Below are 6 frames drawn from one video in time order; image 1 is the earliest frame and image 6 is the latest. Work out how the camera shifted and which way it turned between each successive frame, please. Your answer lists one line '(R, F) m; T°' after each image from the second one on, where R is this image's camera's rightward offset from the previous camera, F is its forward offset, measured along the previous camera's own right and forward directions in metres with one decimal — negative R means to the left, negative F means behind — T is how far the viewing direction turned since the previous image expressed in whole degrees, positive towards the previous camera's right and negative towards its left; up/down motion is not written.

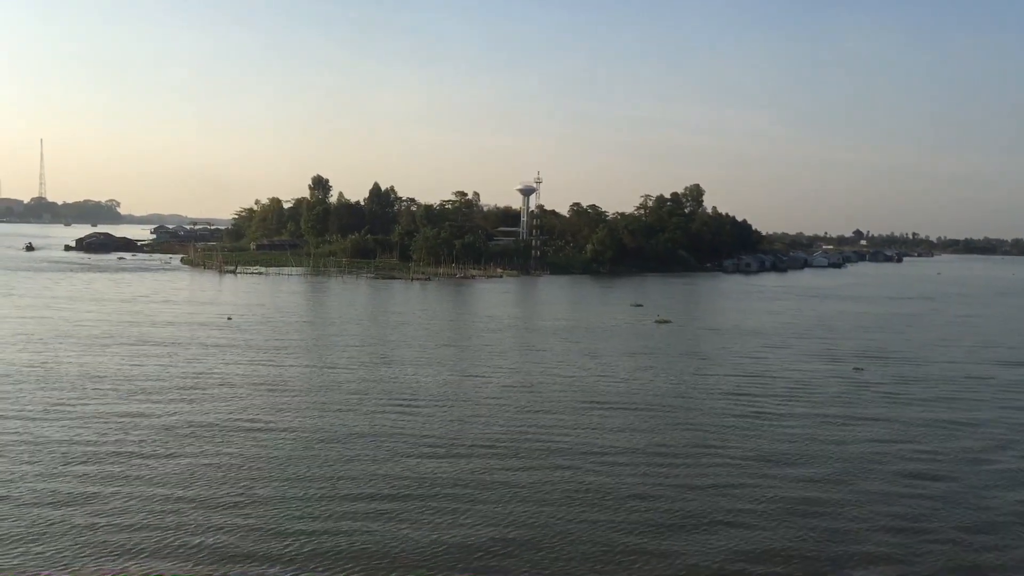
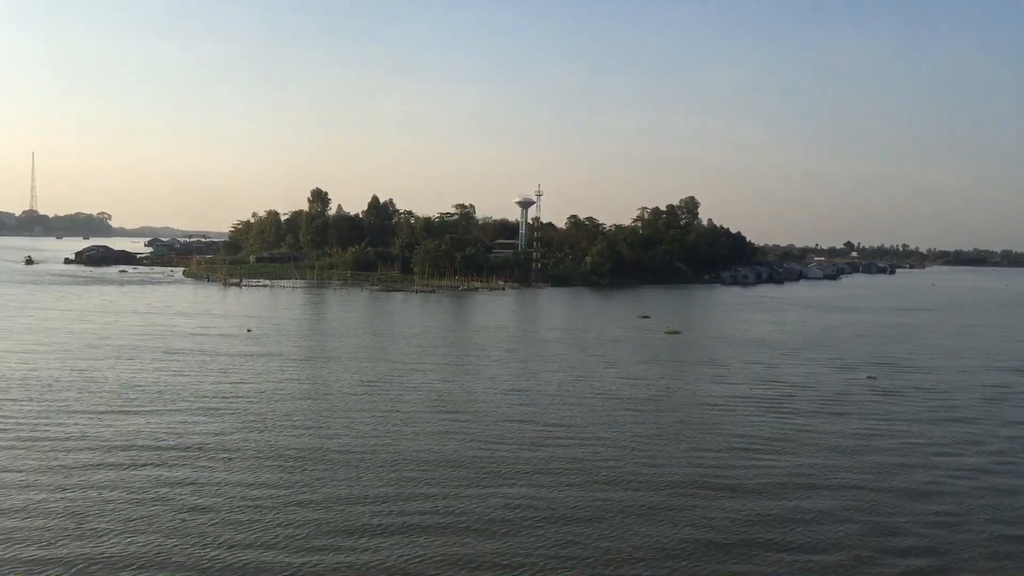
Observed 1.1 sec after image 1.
(-0.4, -0.3) m; +1°
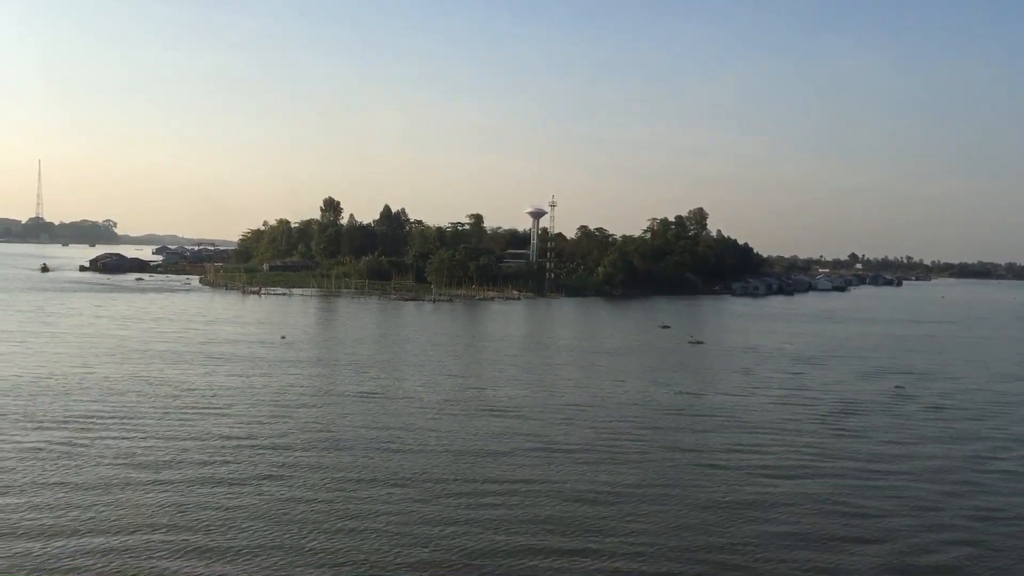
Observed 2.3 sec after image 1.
(-0.5, -0.4) m; 0°
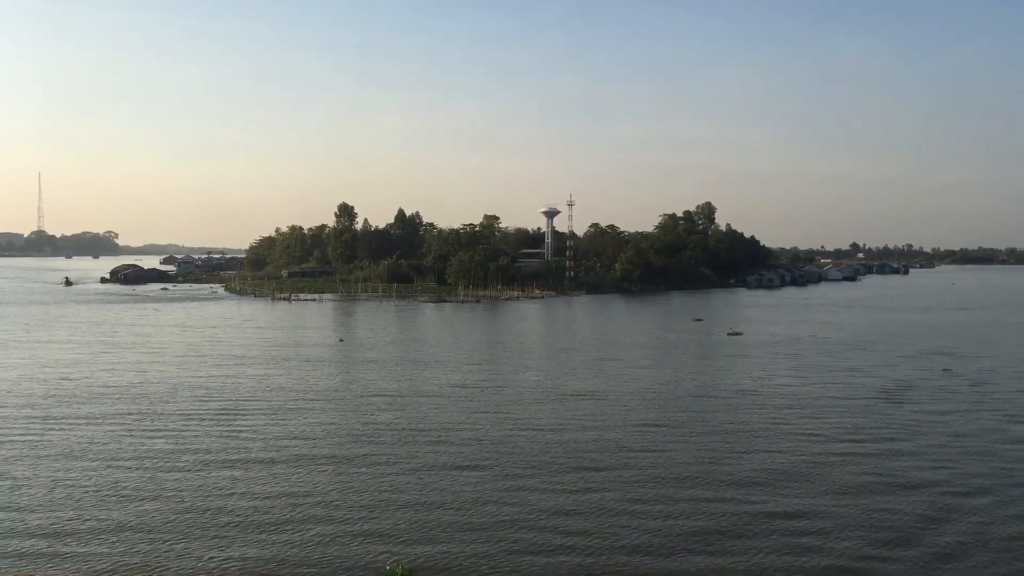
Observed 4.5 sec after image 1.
(-0.9, -0.7) m; 0°
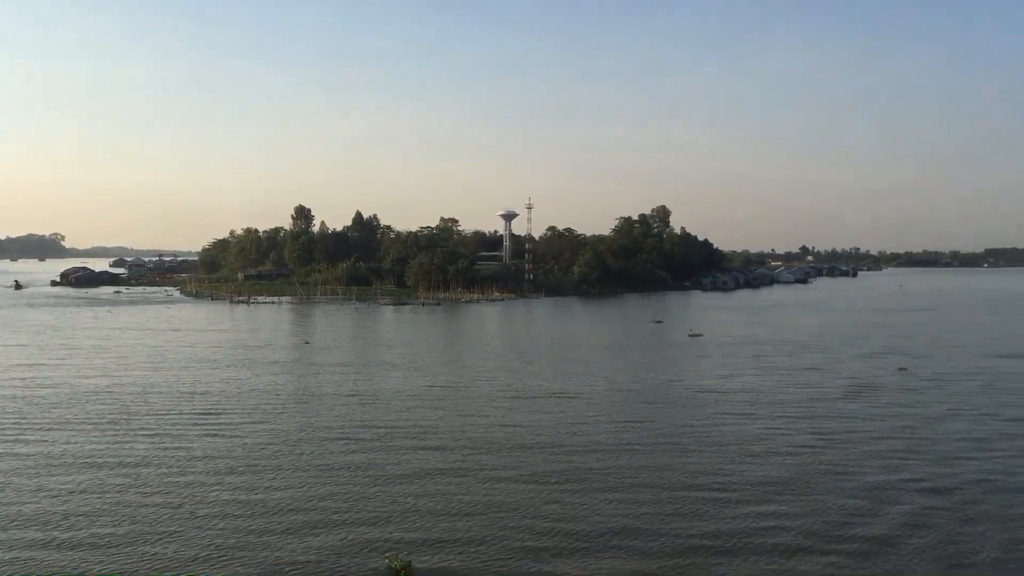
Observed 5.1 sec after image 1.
(-0.2, -0.2) m; +3°
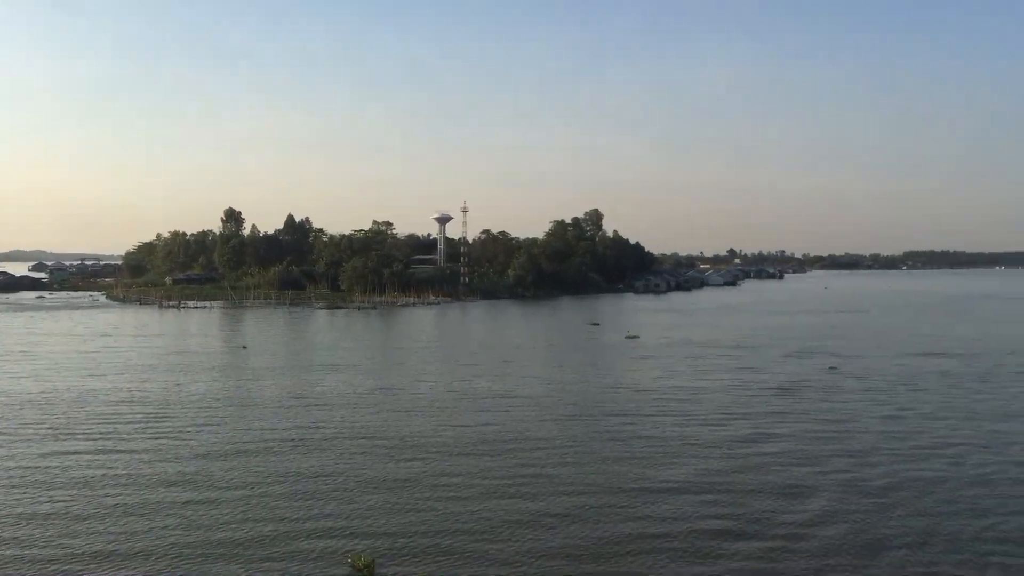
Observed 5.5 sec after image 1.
(0.0, -0.2) m; +5°
